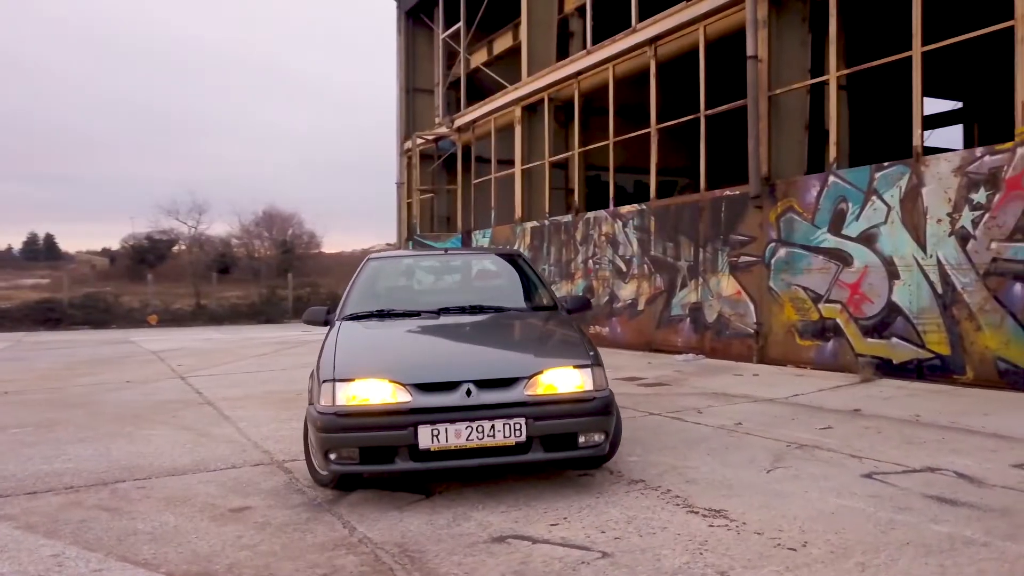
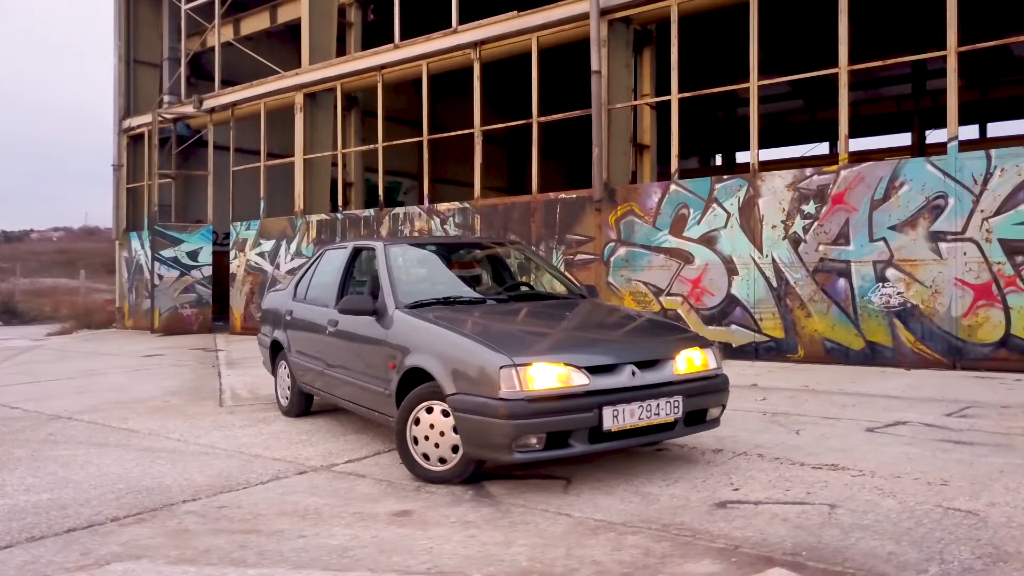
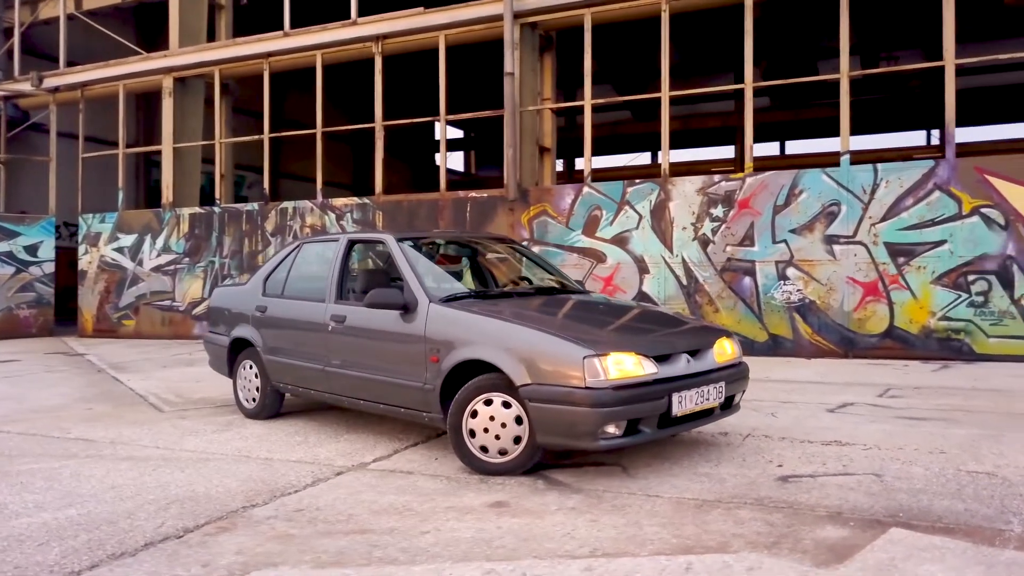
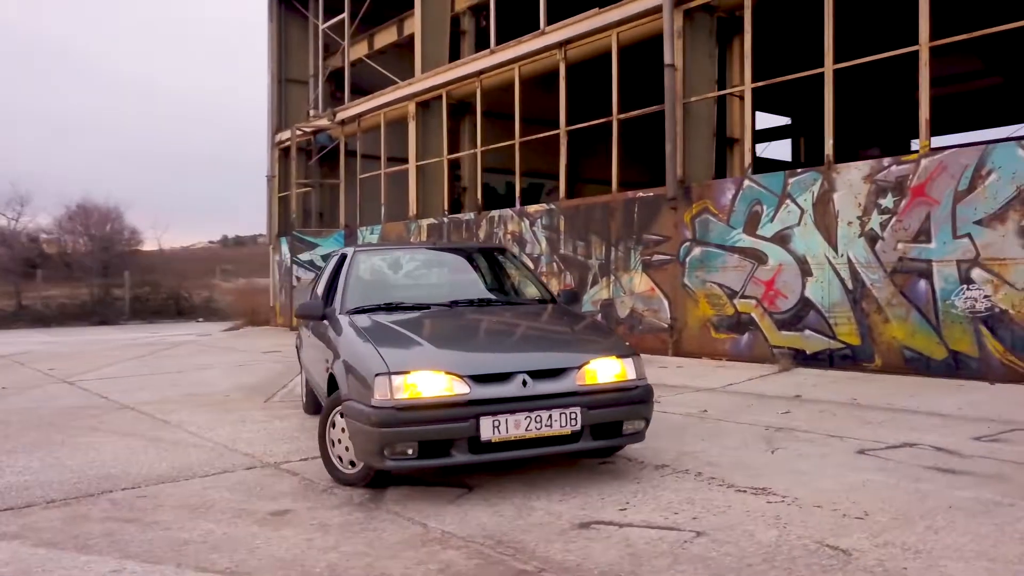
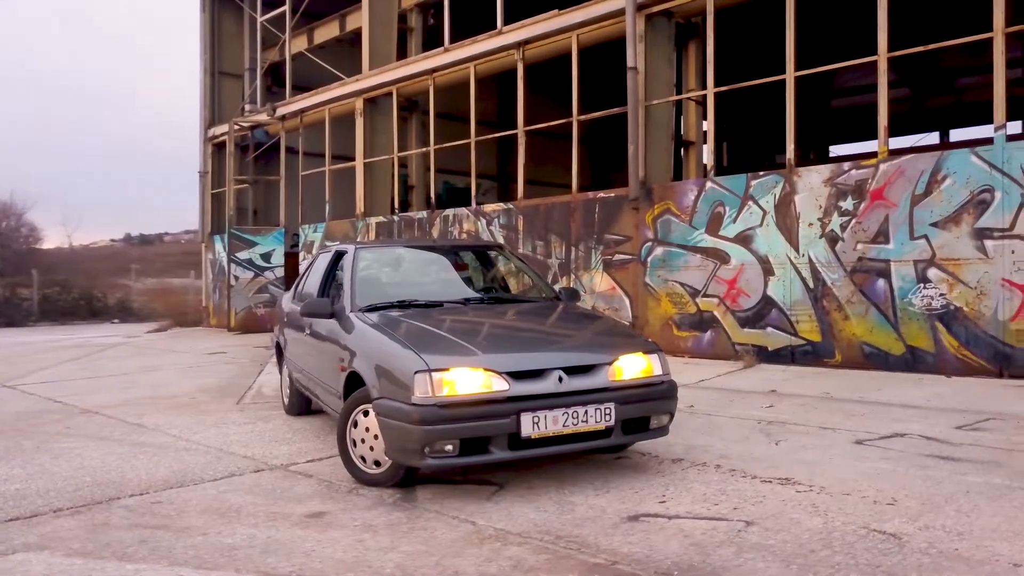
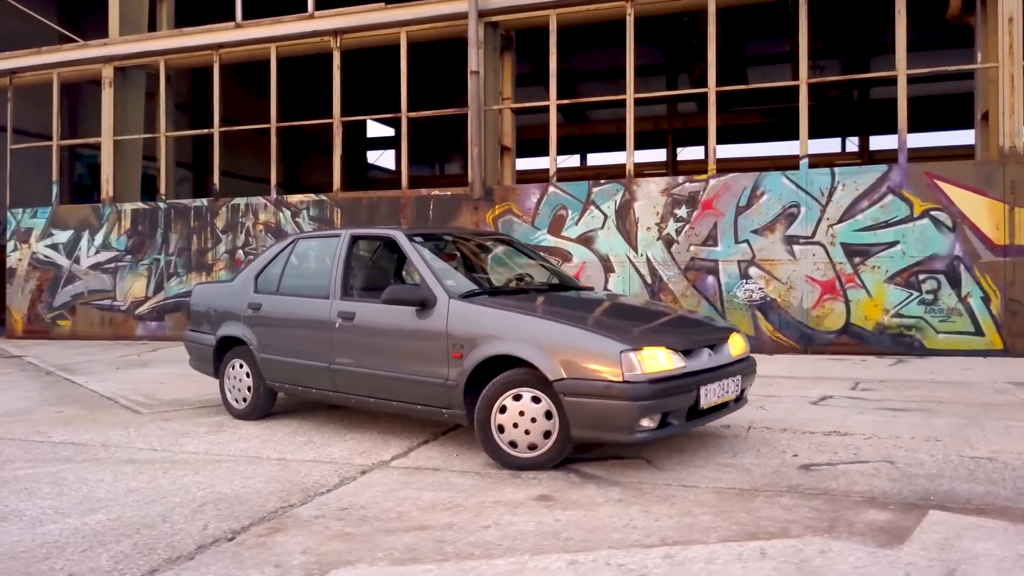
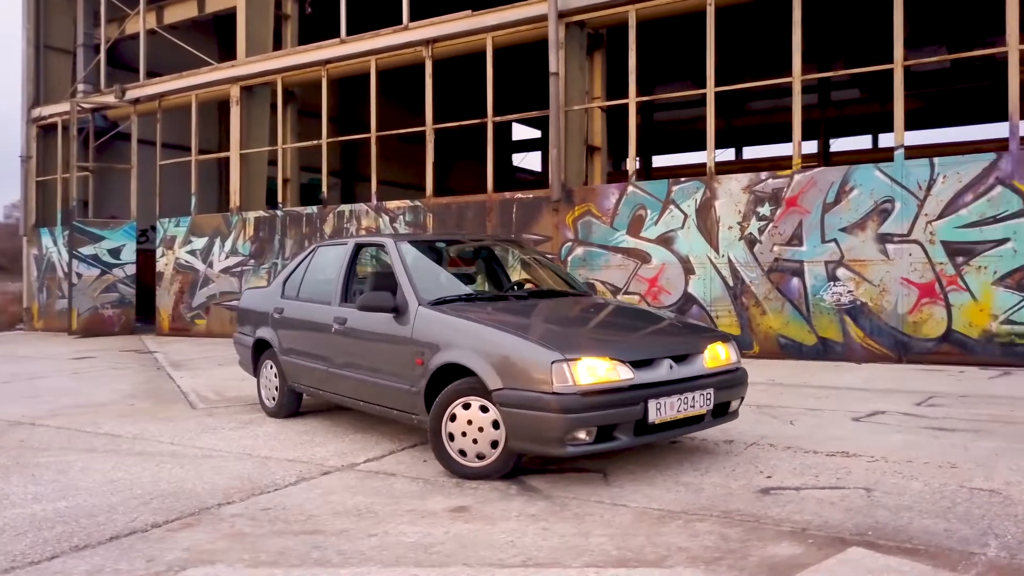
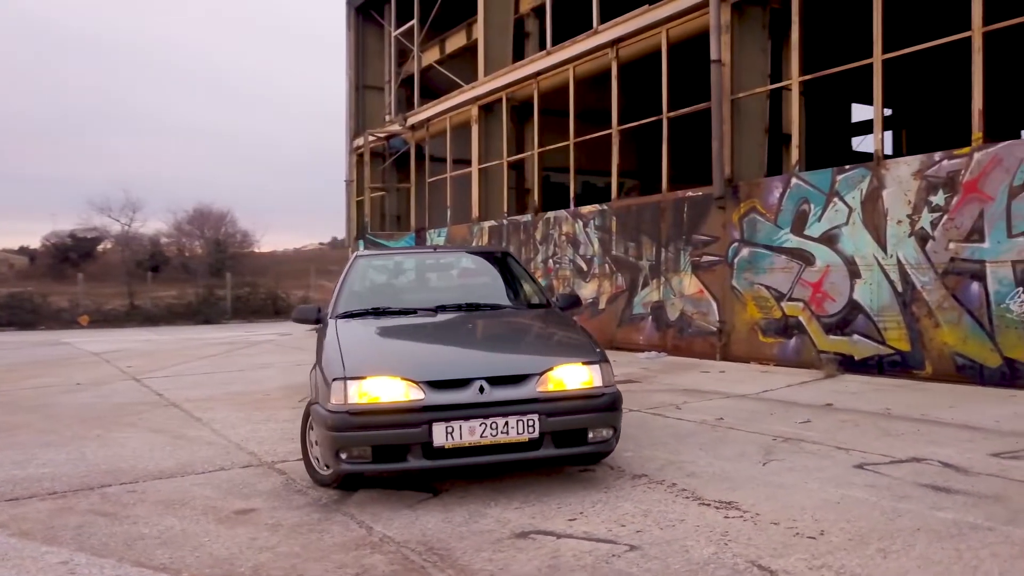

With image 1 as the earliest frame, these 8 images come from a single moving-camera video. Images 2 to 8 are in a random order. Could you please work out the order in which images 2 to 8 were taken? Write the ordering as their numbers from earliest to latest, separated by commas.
8, 4, 5, 2, 7, 3, 6
